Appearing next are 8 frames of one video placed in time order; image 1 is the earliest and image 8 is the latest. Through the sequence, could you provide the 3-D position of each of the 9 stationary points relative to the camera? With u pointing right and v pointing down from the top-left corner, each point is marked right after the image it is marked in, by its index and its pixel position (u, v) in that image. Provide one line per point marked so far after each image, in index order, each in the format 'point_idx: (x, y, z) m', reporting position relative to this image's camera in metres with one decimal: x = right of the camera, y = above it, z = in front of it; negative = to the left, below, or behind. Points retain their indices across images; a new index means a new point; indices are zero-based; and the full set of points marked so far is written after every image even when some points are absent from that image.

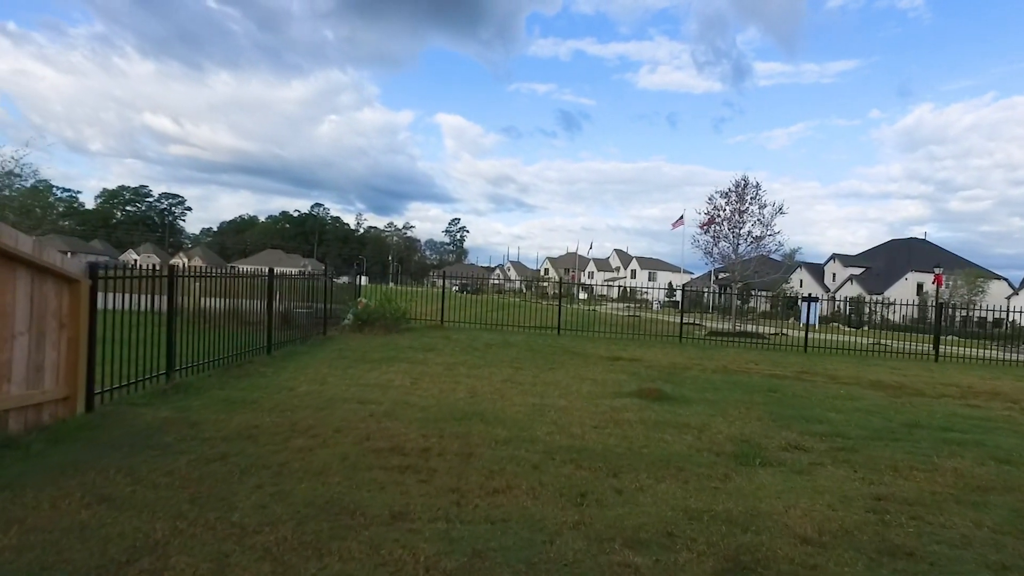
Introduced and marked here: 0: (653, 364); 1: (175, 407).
0: (+2.4, -1.3, +11.6) m
1: (-3.4, -1.2, +6.6) m
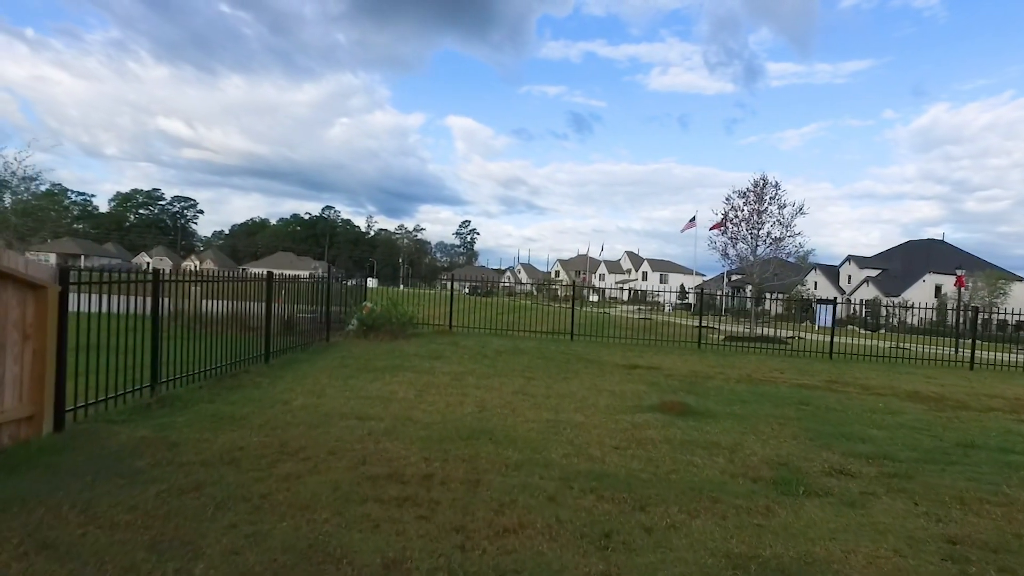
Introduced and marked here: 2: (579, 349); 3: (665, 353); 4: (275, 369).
0: (+2.6, -1.4, +10.9) m
1: (-3.2, -1.2, +6.1) m
2: (+1.4, -1.3, +13.8) m
3: (+3.2, -1.4, +14.0) m
4: (-3.5, -1.2, +9.7) m
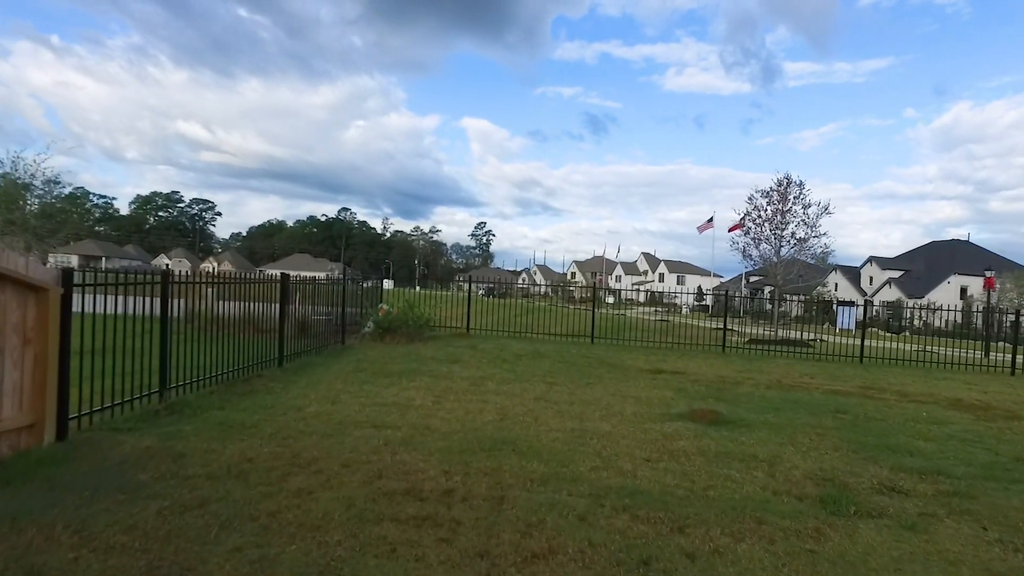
0: (+2.9, -1.4, +10.5) m
1: (-3.0, -1.3, +5.8) m
2: (+1.8, -1.3, +13.4) m
3: (+3.6, -1.4, +13.6) m
4: (-3.2, -1.2, +9.5) m
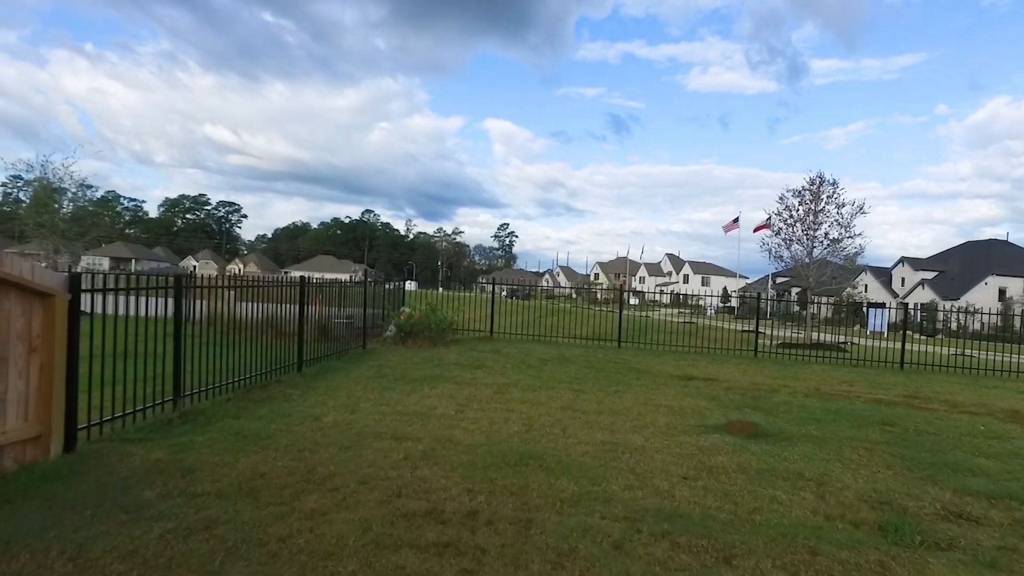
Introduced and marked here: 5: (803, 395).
0: (+3.3, -1.5, +10.0) m
1: (-2.8, -1.3, +5.6) m
2: (+2.2, -1.4, +13.0) m
3: (+4.1, -1.5, +13.1) m
4: (-2.8, -1.3, +9.2) m
5: (+4.2, -1.5, +9.6) m
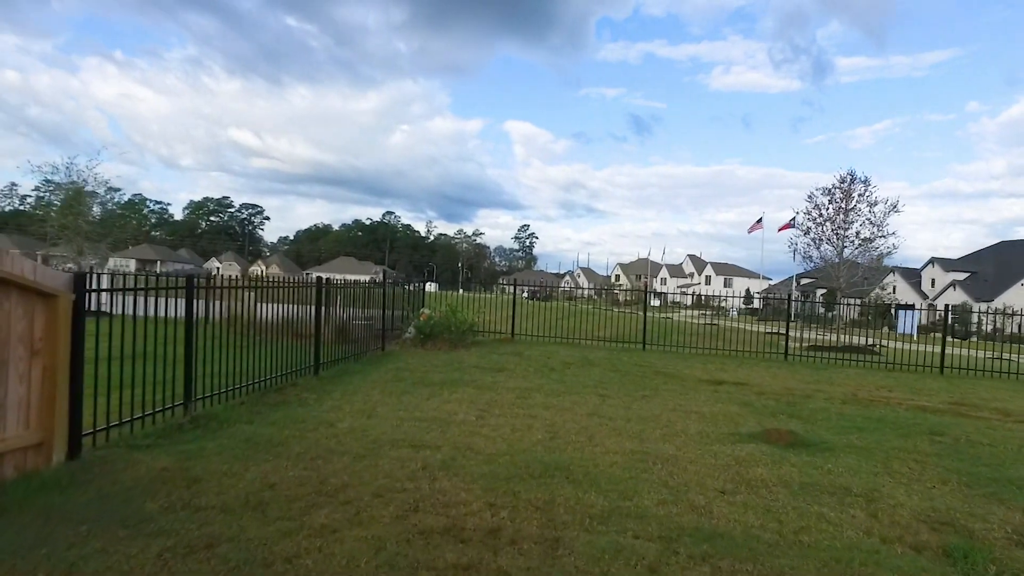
0: (+3.7, -1.5, +9.6) m
1: (-2.6, -1.3, +5.3) m
2: (+2.6, -1.4, +12.6) m
3: (+4.5, -1.5, +12.7) m
4: (-2.5, -1.3, +9.0) m
5: (+4.5, -1.5, +9.1) m
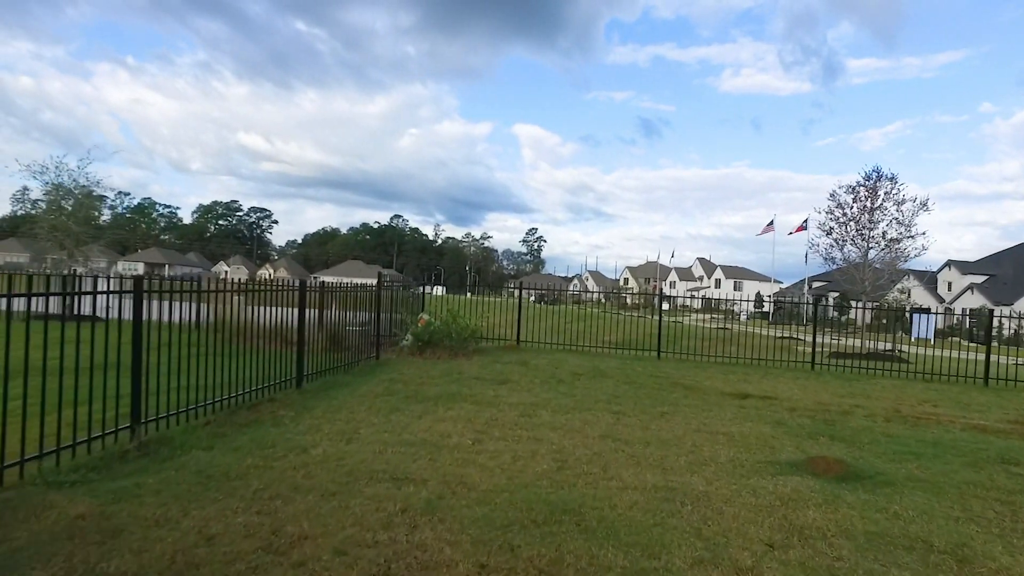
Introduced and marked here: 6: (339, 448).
0: (+3.7, -1.5, +8.6) m
1: (-2.6, -1.3, +4.4) m
2: (+2.7, -1.4, +11.6) m
3: (+4.6, -1.5, +11.7) m
4: (-2.5, -1.3, +8.1) m
5: (+4.5, -1.6, +8.1) m
6: (-1.5, -1.4, +6.0) m
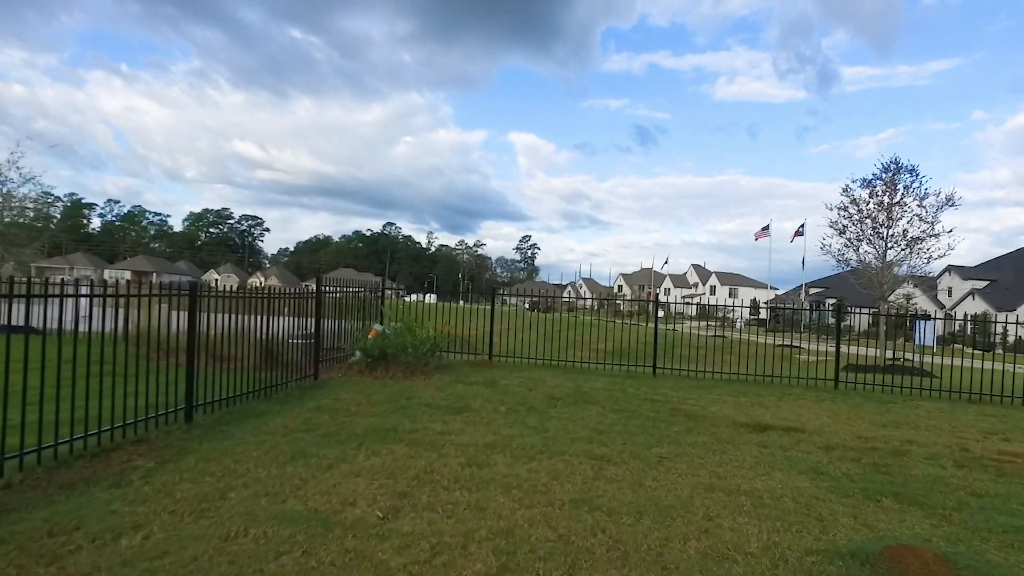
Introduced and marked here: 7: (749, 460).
0: (+3.2, -1.6, +6.7) m
1: (-3.1, -1.3, +2.4) m
2: (+2.2, -1.5, +9.6) m
3: (+4.1, -1.6, +9.7) m
4: (-2.9, -1.4, +6.1) m
5: (+4.1, -1.6, +6.1) m
6: (-2.0, -1.4, +4.0) m
7: (+2.1, -1.5, +5.9) m
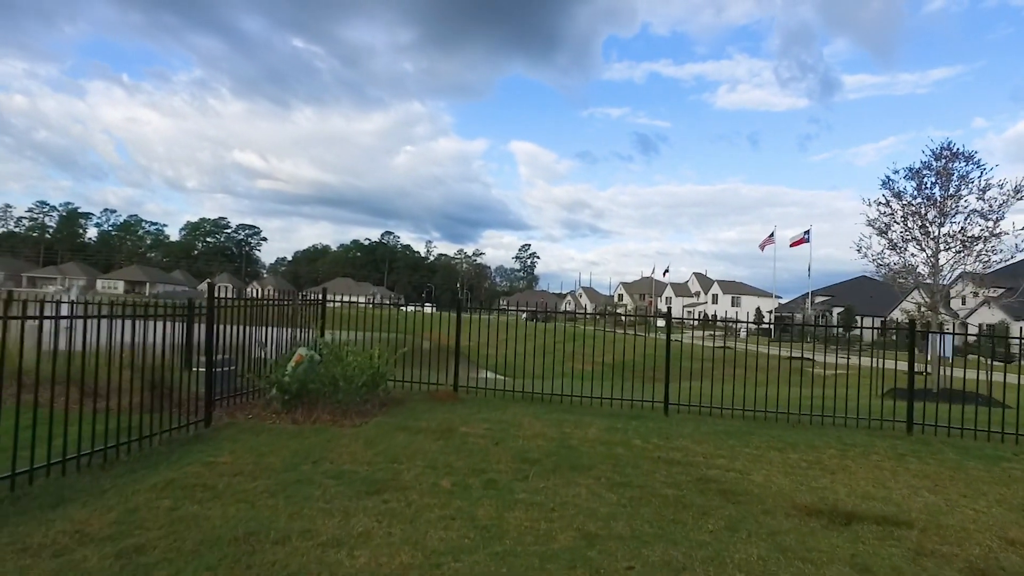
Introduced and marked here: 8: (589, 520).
0: (+2.8, -1.6, +4.0) m
1: (-3.5, -1.4, -0.3) m
2: (+1.8, -1.6, +7.0) m
3: (+3.7, -1.7, +7.1) m
4: (-3.4, -1.4, +3.4) m
5: (+3.7, -1.7, +3.5) m
6: (-2.4, -1.5, +1.3) m
7: (+1.7, -1.6, +3.3) m
8: (+0.5, -1.5, +4.6) m
